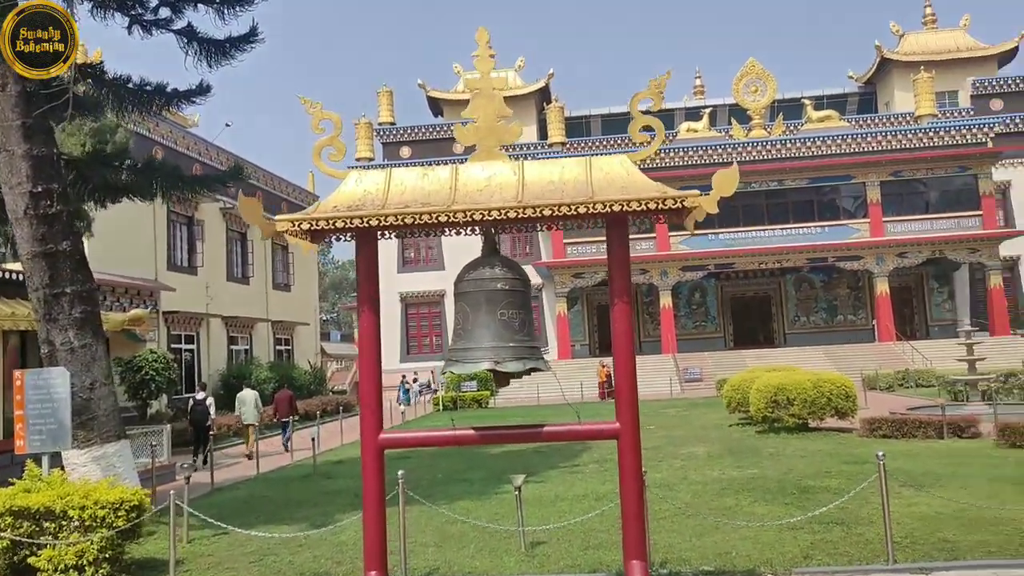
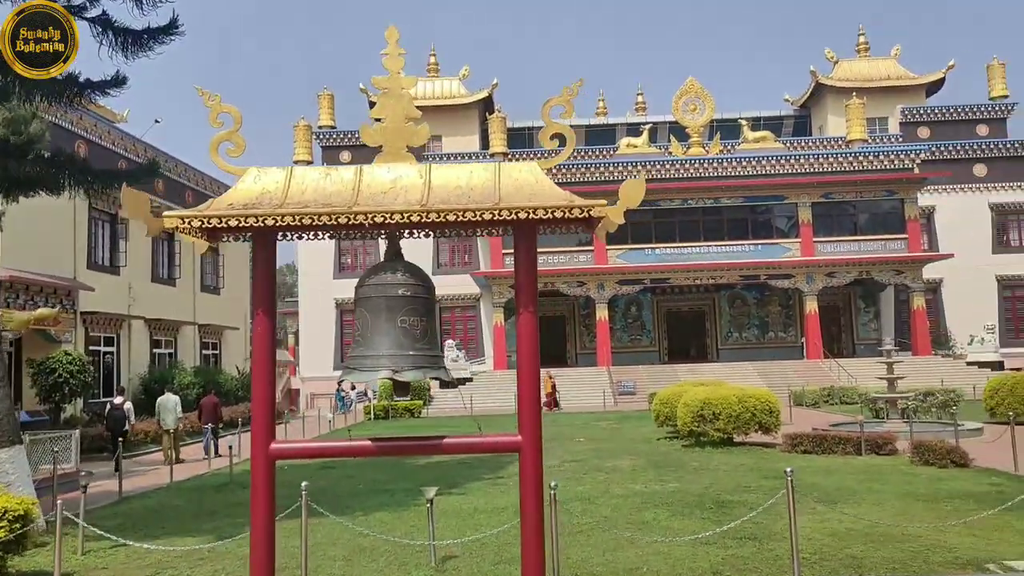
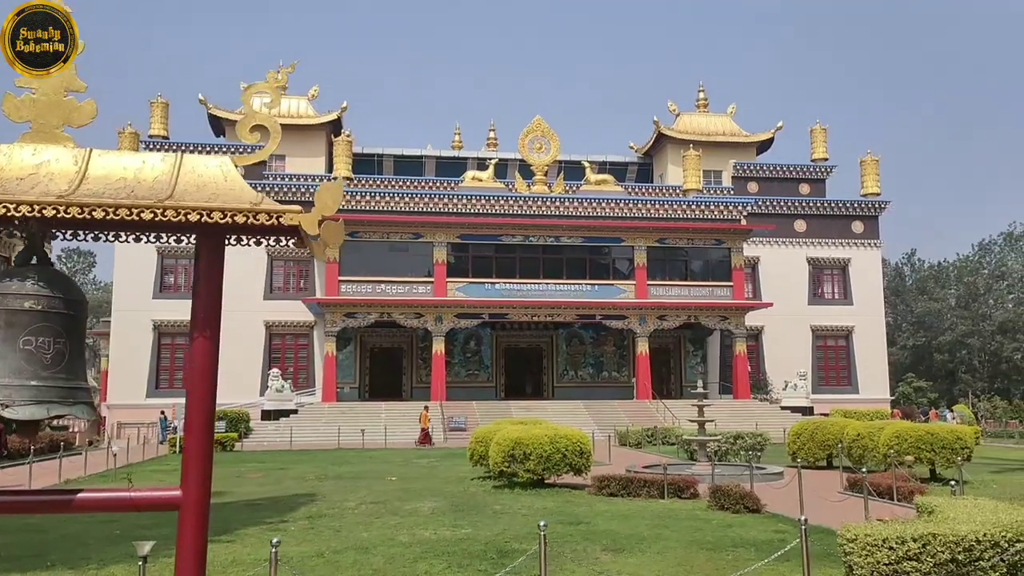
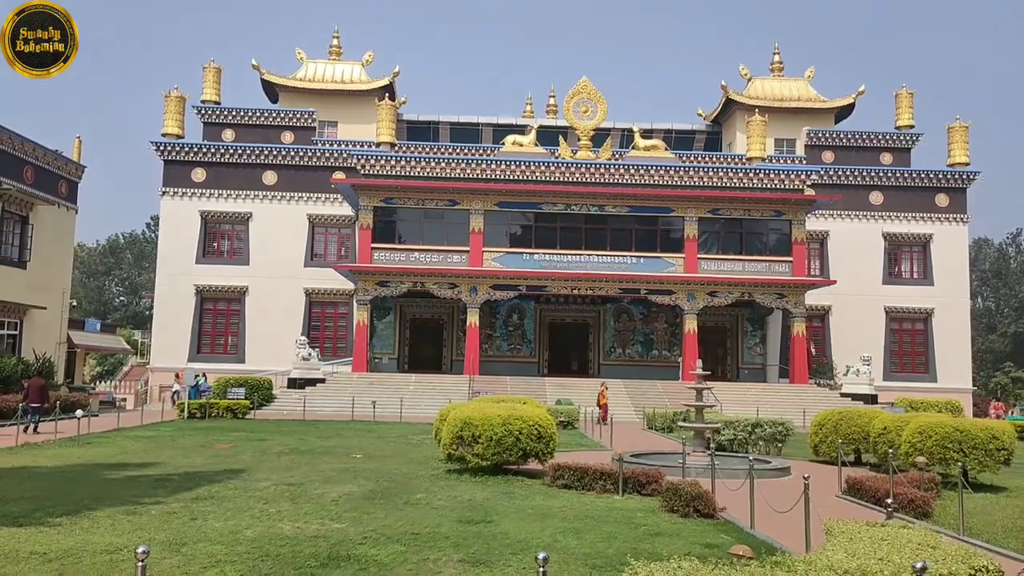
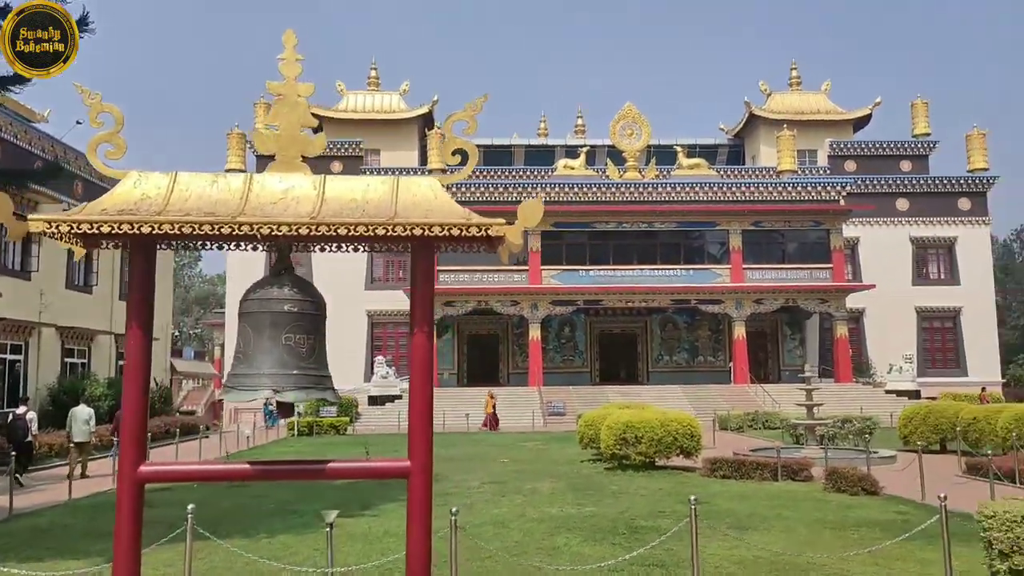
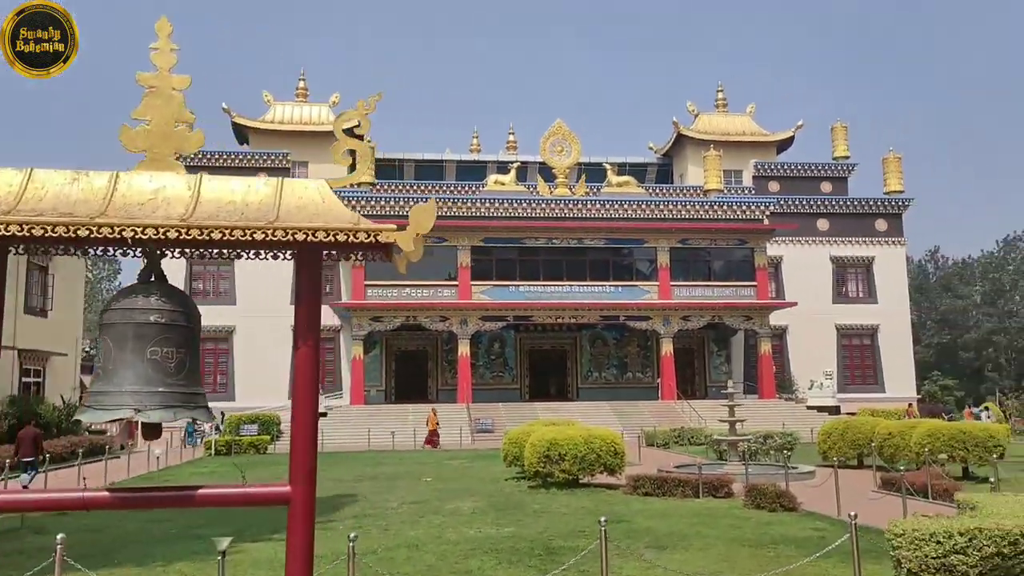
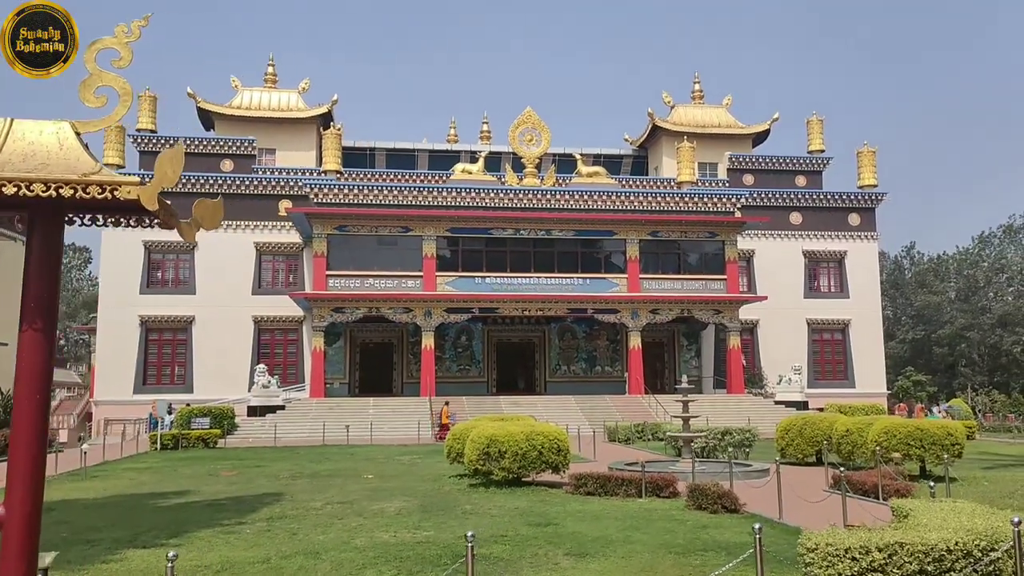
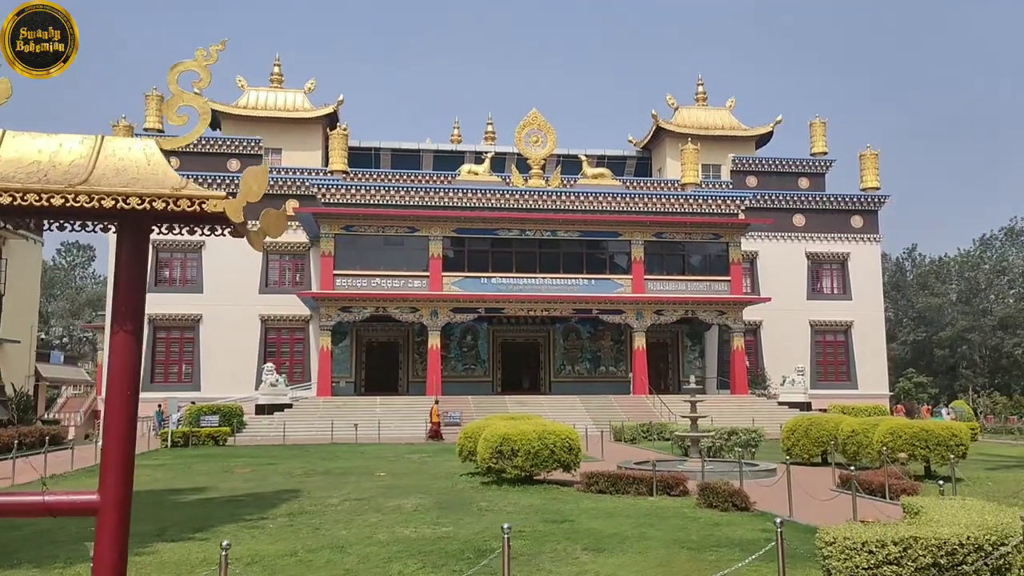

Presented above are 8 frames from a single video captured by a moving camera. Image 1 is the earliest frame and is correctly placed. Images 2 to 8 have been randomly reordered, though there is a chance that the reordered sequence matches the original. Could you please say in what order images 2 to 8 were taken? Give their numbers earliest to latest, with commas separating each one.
2, 5, 6, 3, 8, 7, 4
